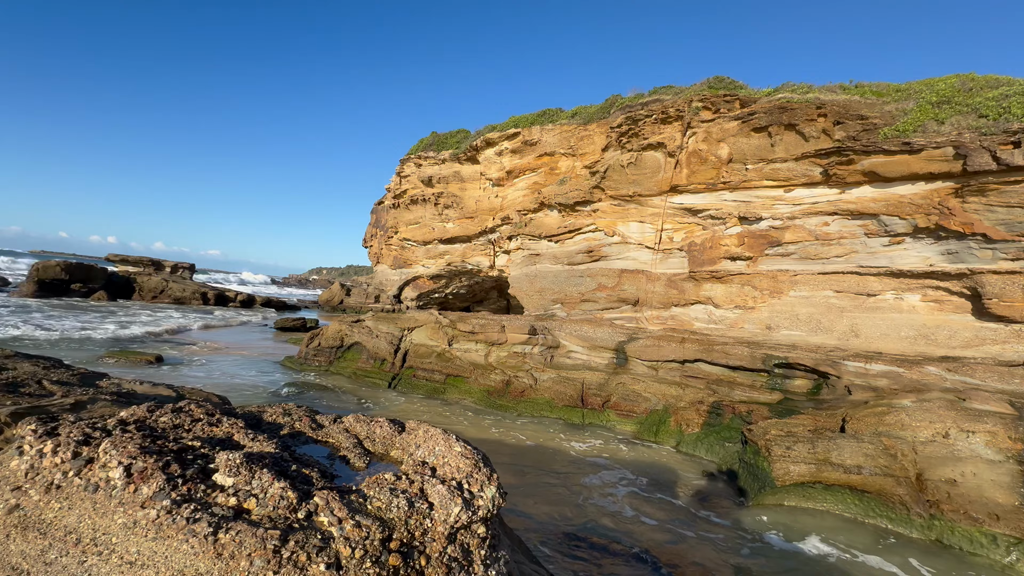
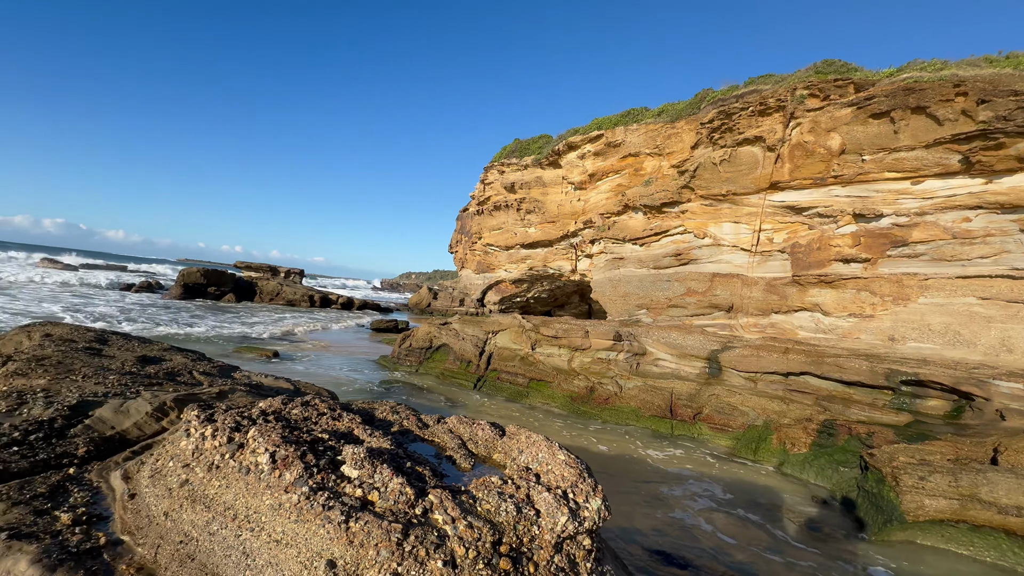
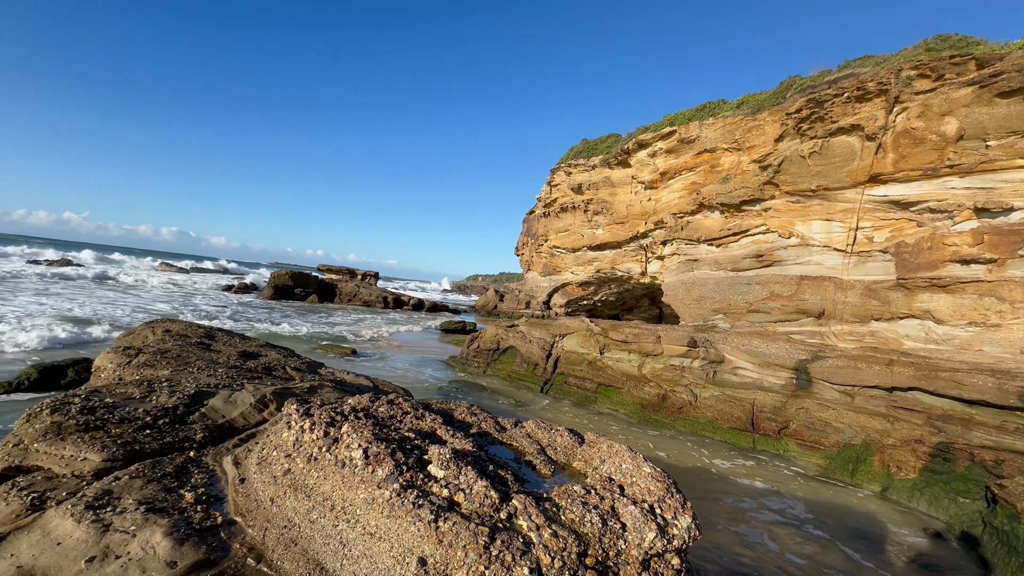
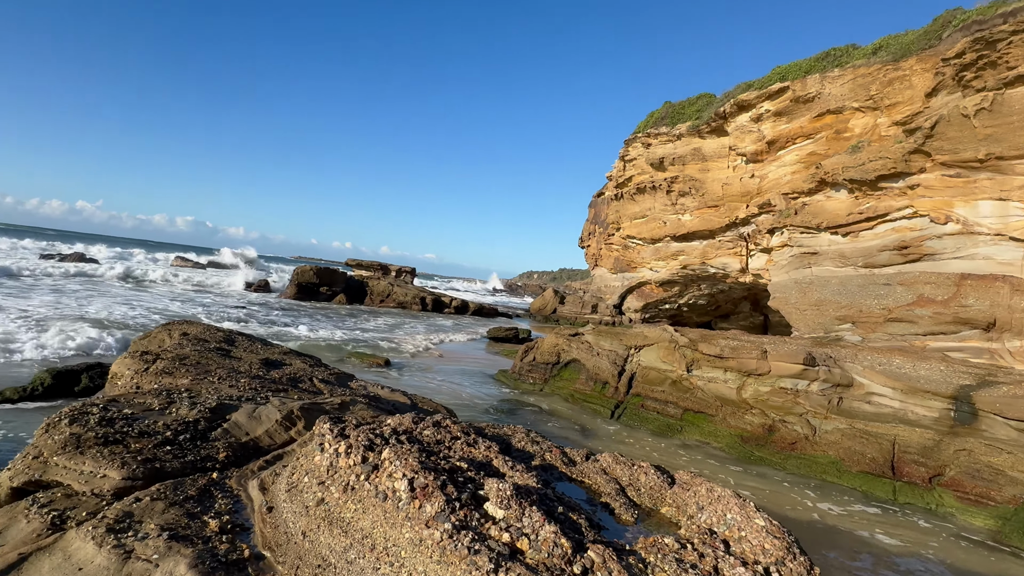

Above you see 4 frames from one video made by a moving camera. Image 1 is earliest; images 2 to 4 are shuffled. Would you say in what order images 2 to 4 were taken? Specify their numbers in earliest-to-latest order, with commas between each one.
2, 3, 4
